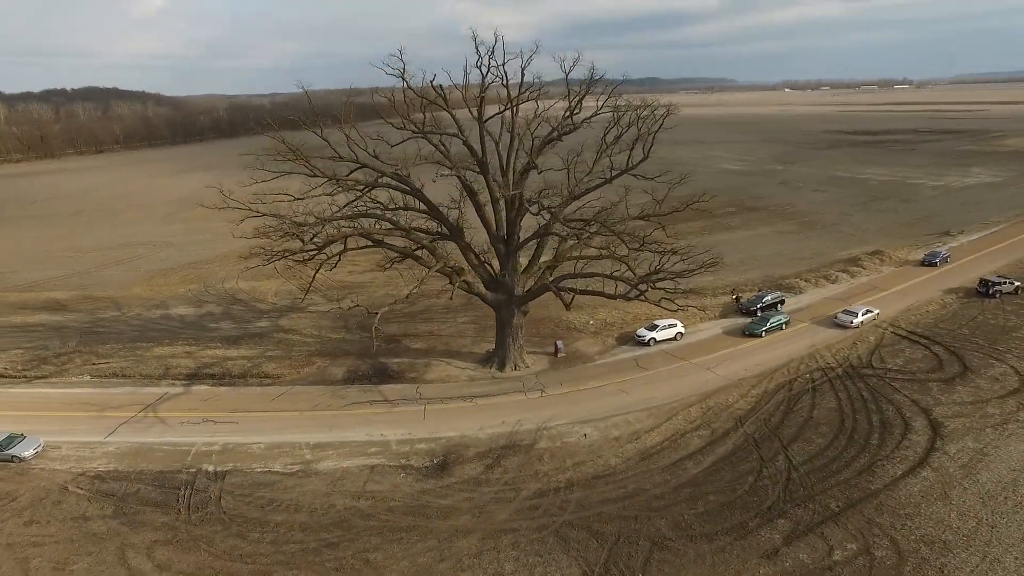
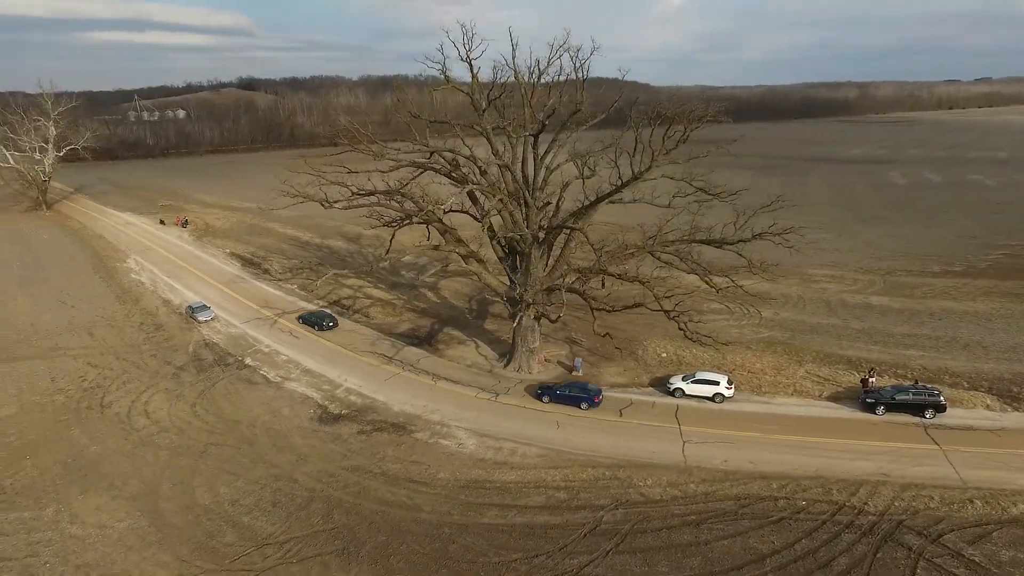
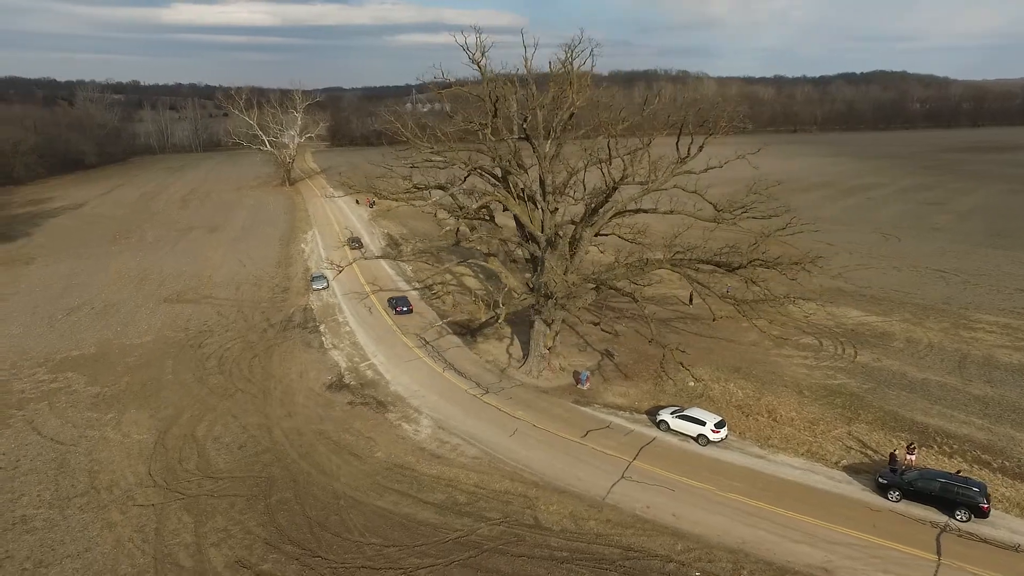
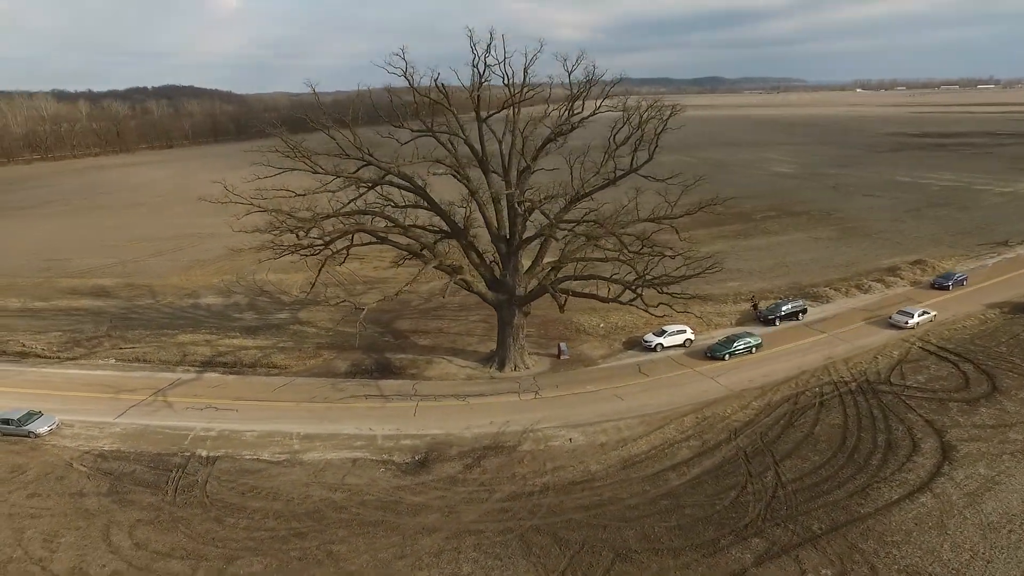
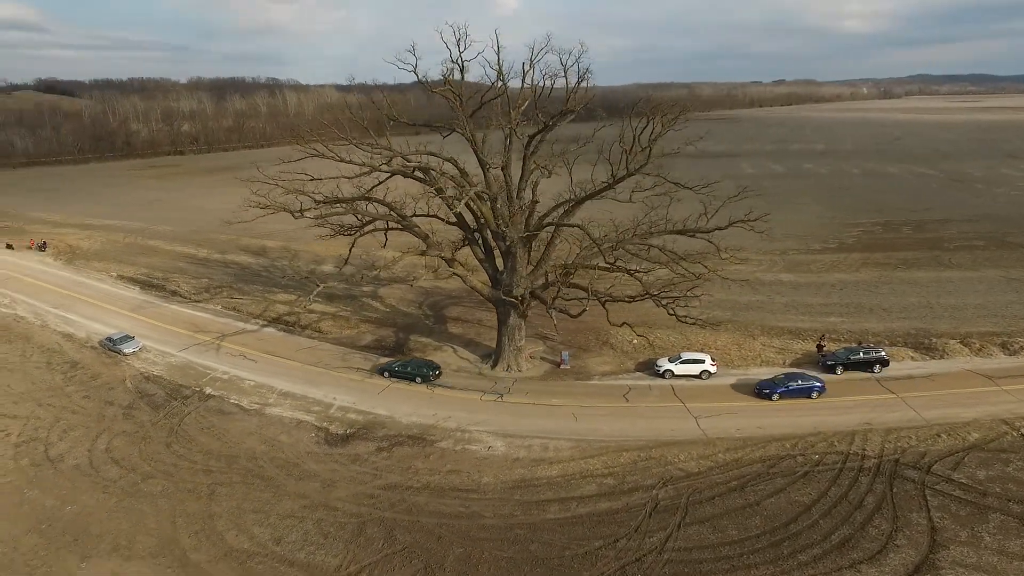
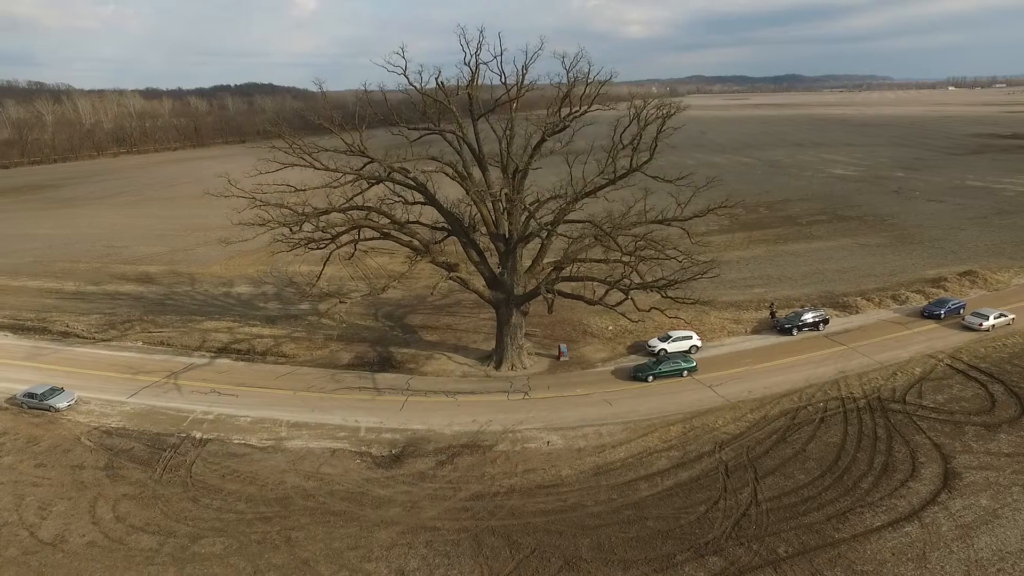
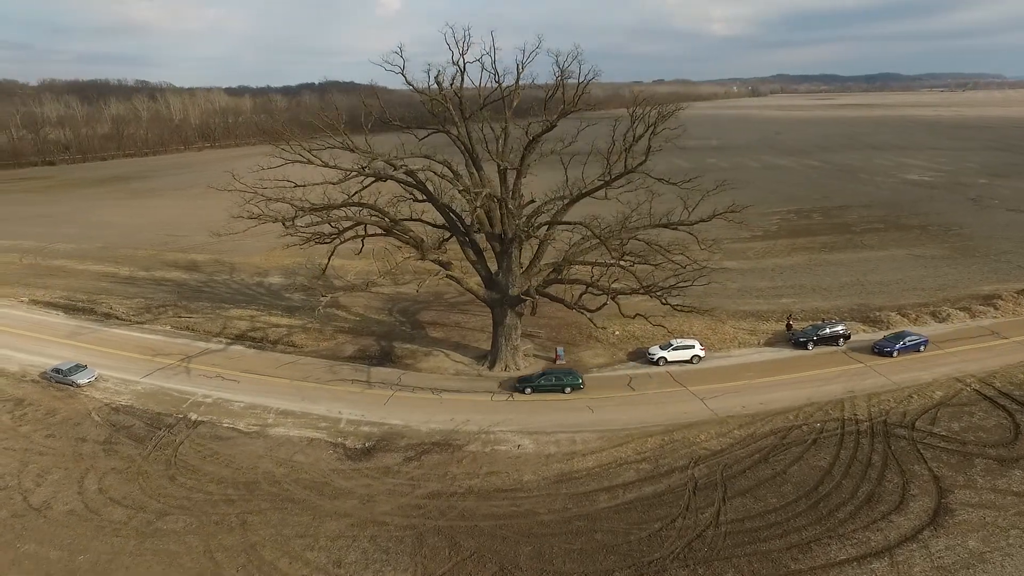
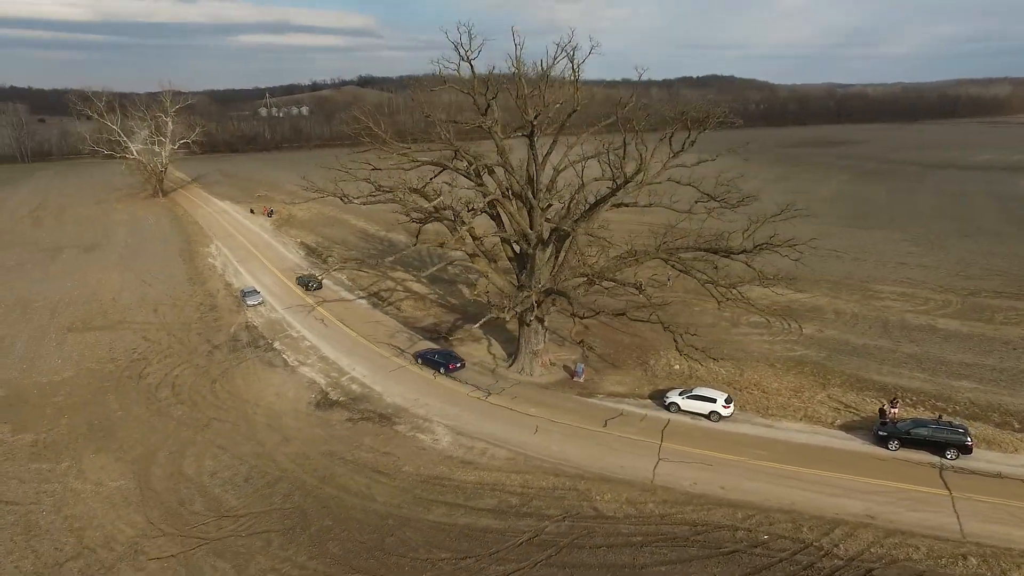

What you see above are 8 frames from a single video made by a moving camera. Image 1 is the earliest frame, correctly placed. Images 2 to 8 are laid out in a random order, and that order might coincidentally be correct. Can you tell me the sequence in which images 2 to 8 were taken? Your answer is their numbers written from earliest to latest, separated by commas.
4, 6, 7, 5, 2, 8, 3
